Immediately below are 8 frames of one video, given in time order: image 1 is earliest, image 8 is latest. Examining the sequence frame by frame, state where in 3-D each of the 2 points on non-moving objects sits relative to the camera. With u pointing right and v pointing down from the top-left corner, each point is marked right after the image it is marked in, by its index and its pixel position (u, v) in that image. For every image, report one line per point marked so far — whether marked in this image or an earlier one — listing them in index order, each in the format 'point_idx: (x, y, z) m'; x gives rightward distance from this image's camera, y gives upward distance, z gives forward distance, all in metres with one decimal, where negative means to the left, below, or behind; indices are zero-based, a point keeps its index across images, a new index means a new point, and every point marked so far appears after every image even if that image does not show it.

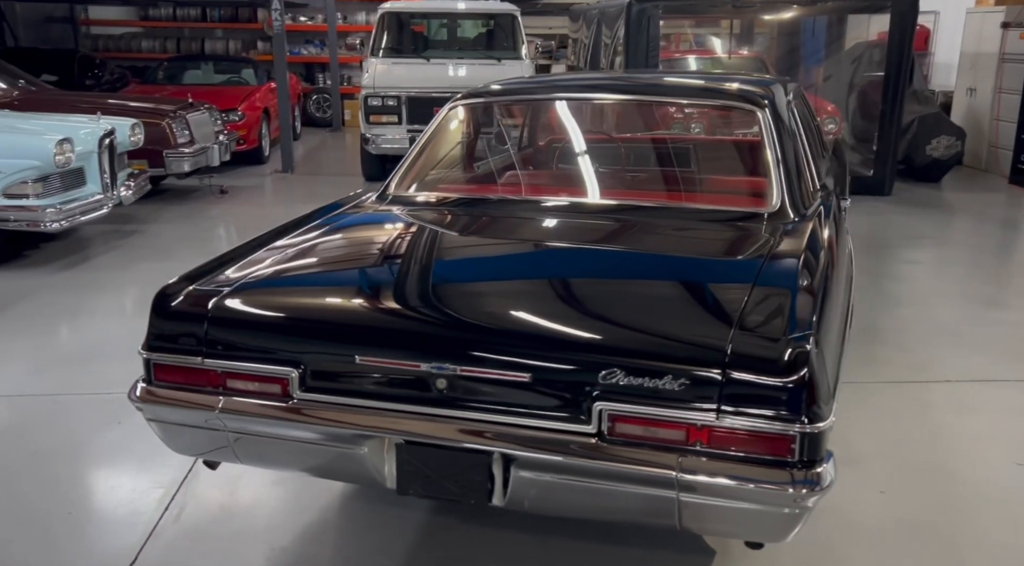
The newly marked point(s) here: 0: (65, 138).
0: (-3.0, +1.0, +5.6) m
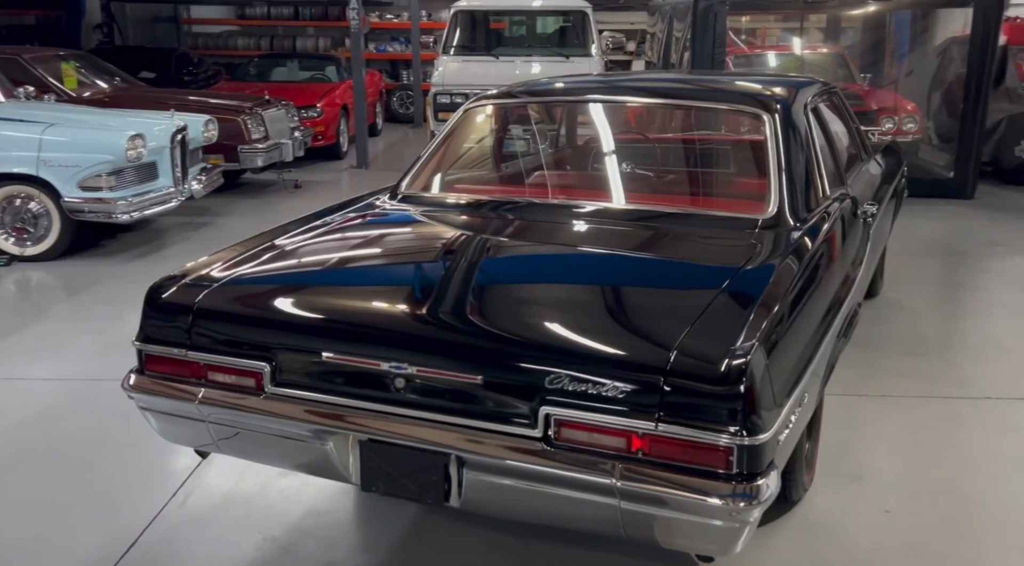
0: (-2.6, +1.0, +5.9) m
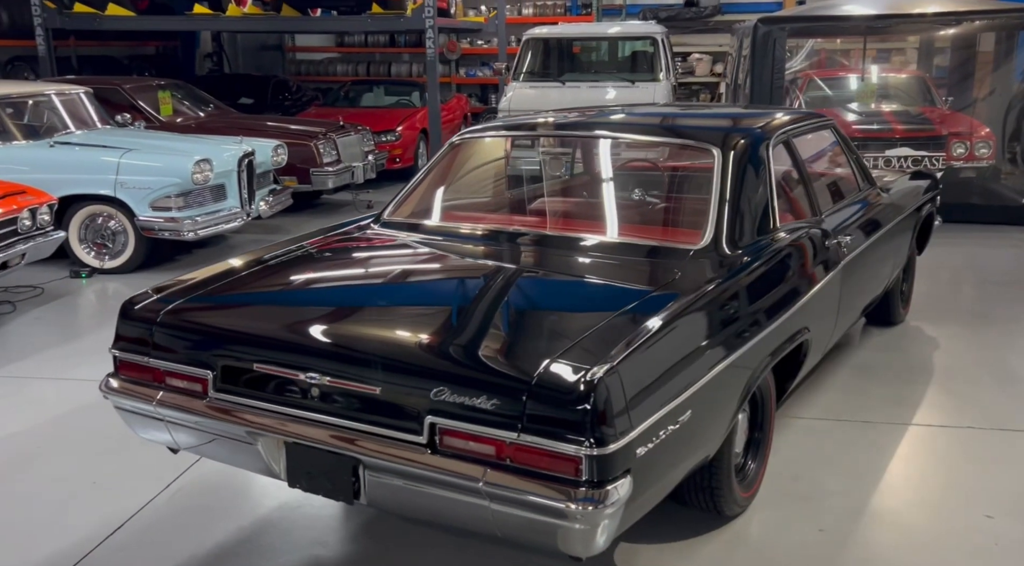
0: (-2.4, +0.9, +6.4) m
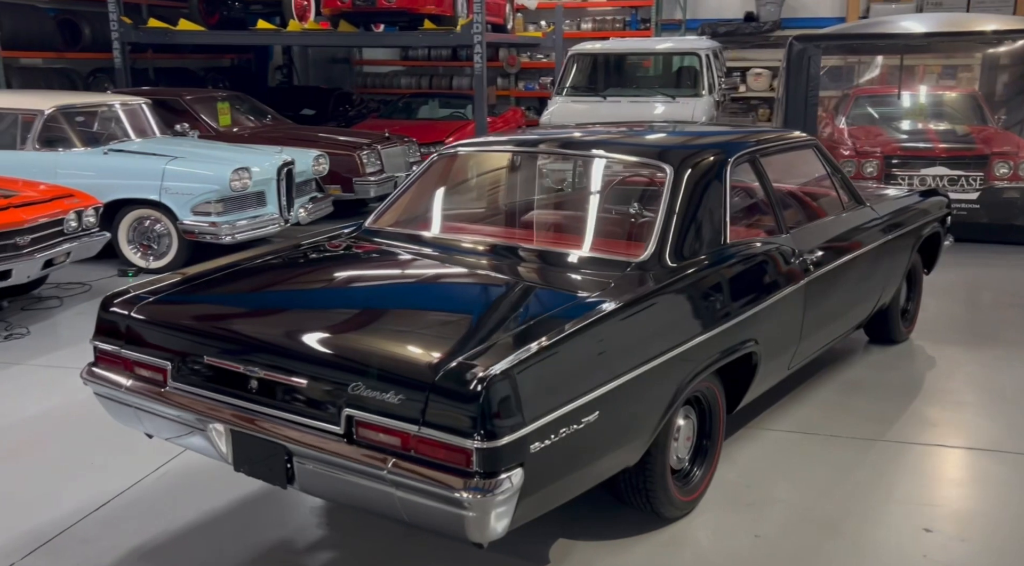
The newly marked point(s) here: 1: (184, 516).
0: (-2.2, +0.9, +6.7) m
1: (-1.1, -0.8, +2.8) m
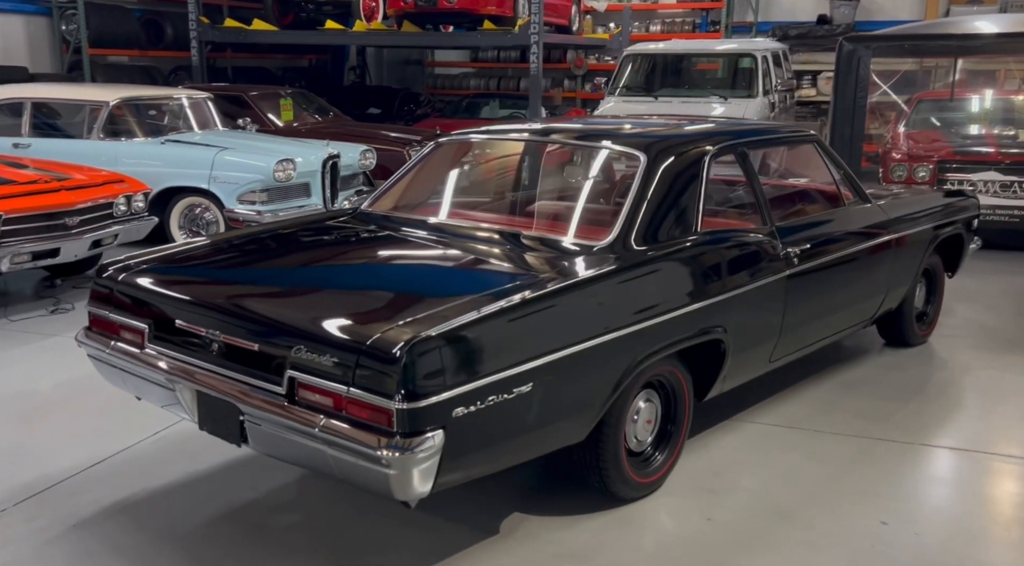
0: (-1.9, +1.0, +7.0) m
1: (-1.2, -0.7, +3.0) m
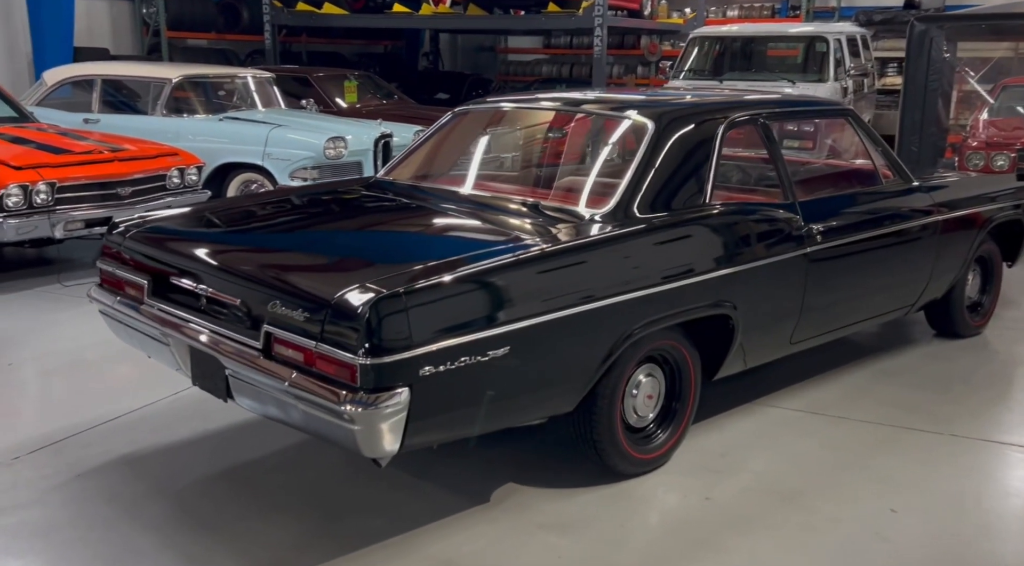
0: (-1.5, +1.2, +7.1) m
1: (-1.2, -0.5, +3.0) m
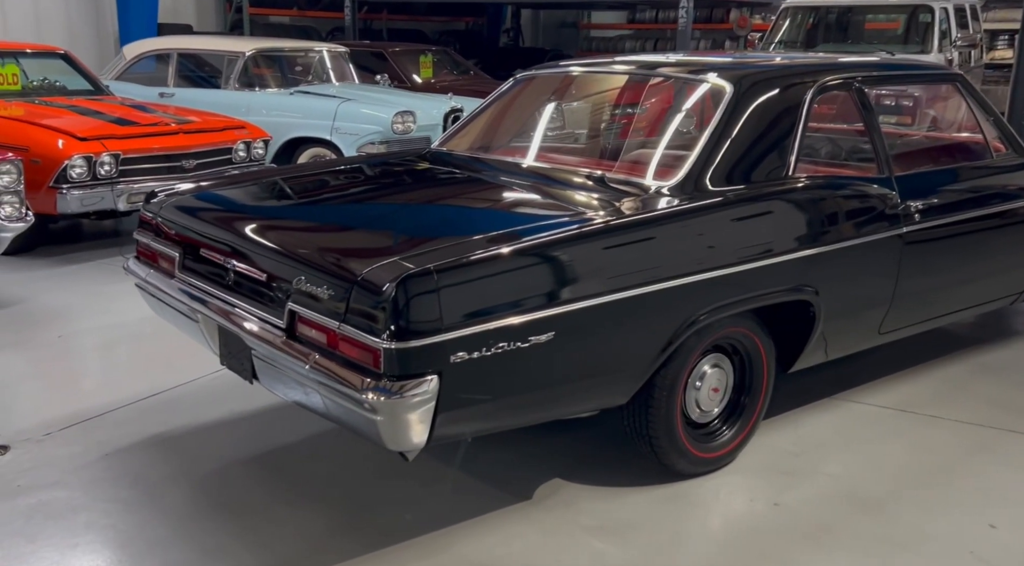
0: (-0.9, +1.4, +7.0) m
1: (-1.0, -0.5, +2.9) m
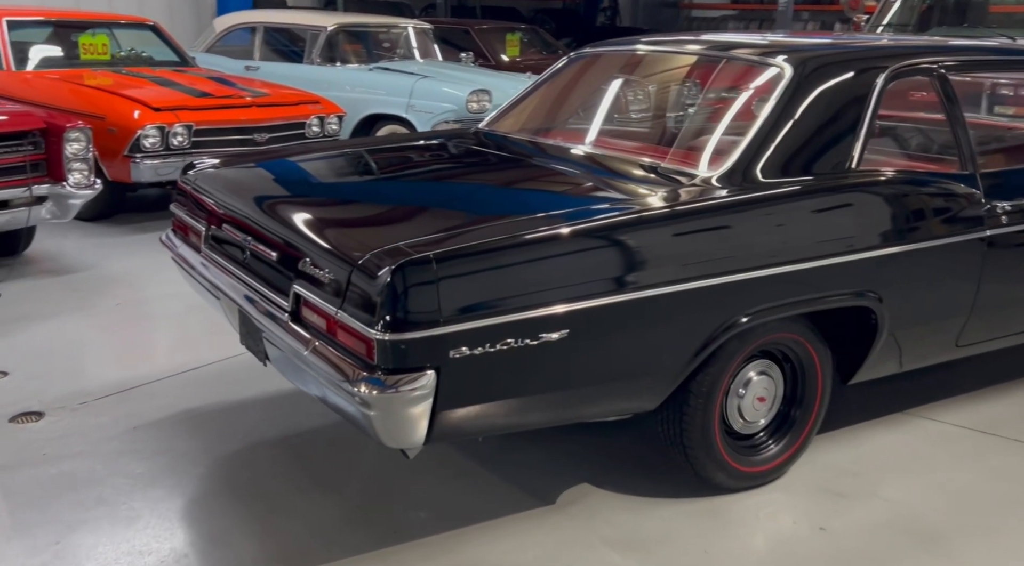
0: (-0.2, +1.6, +6.9) m
1: (-0.9, -0.4, +2.9) m
